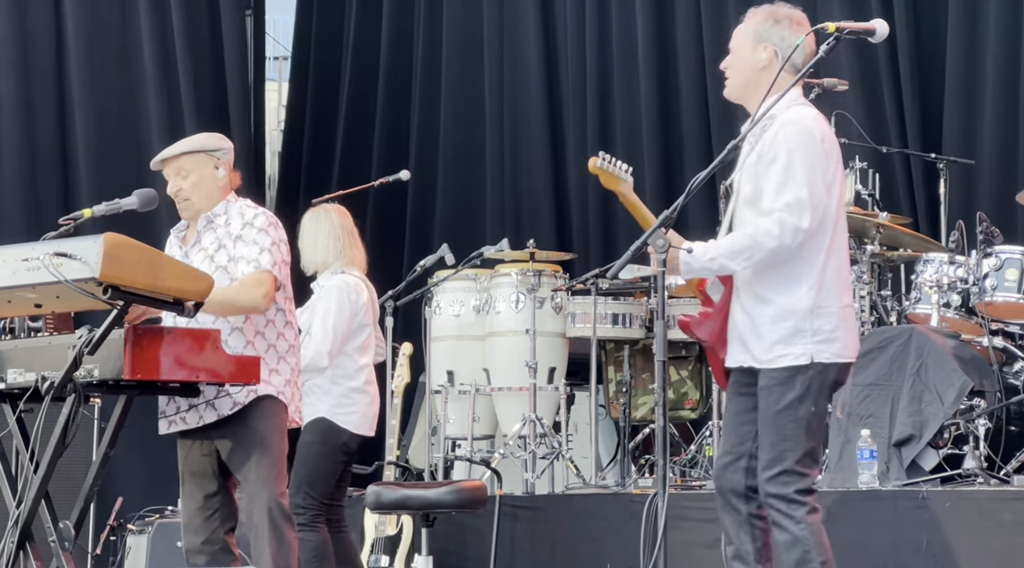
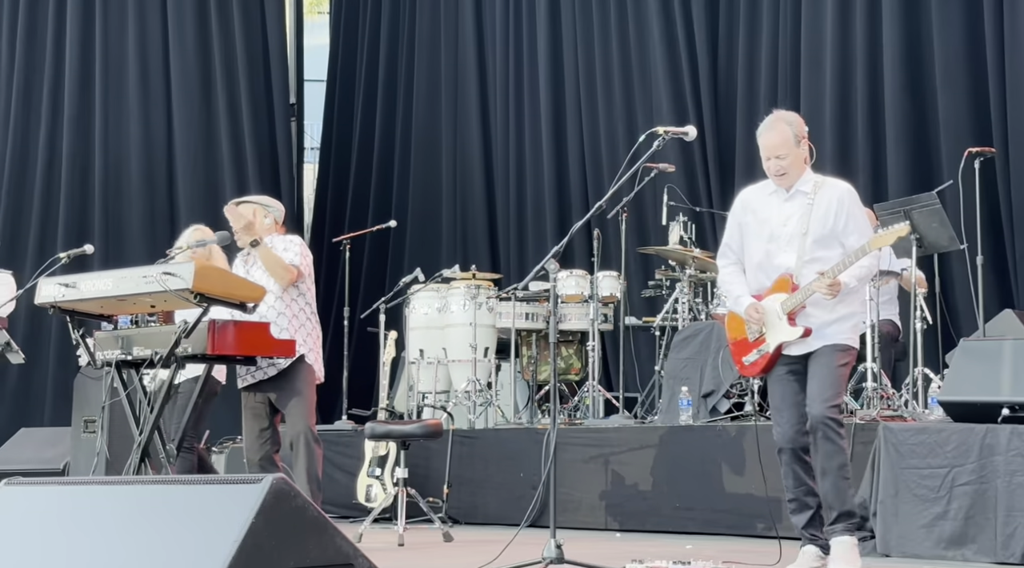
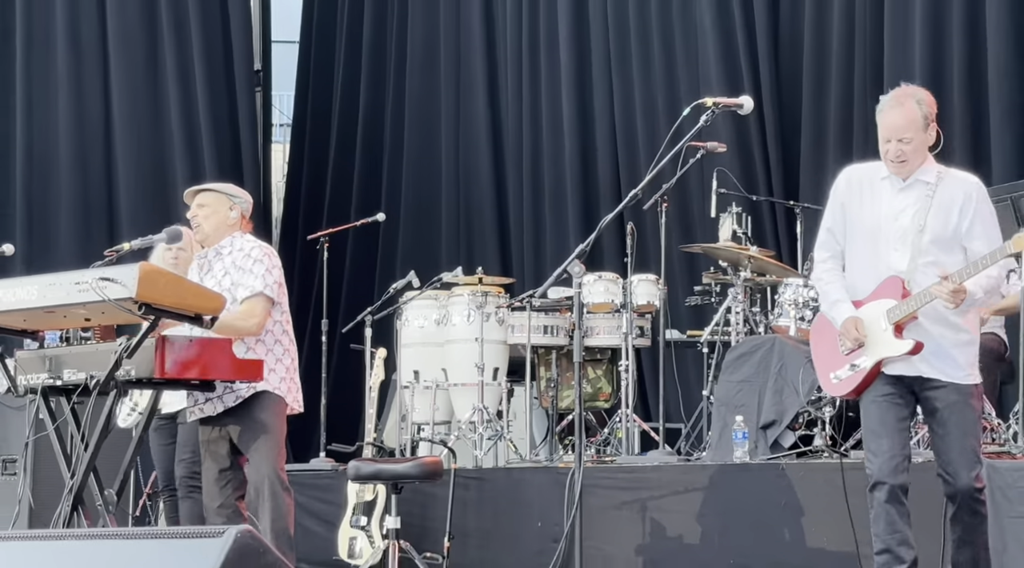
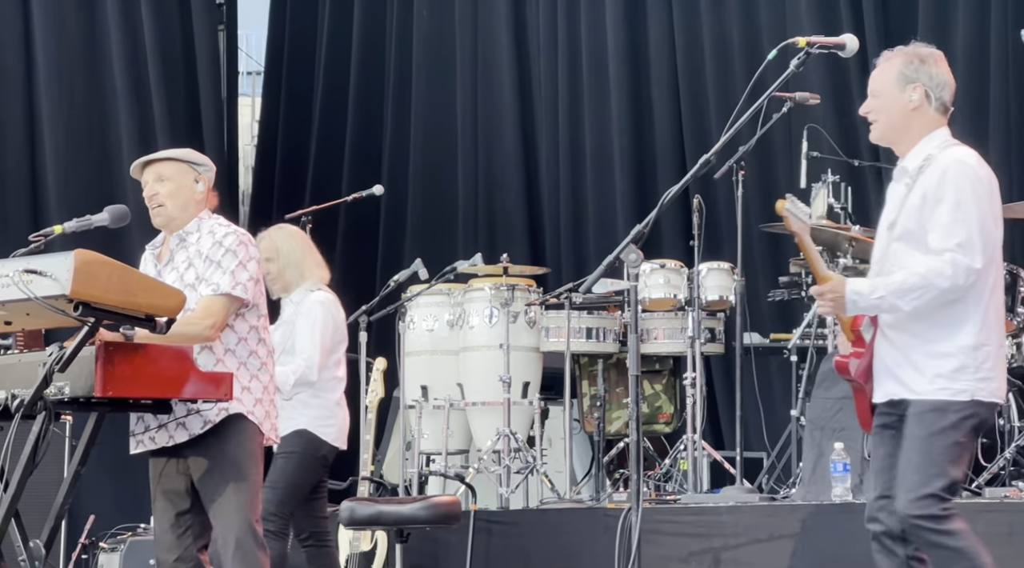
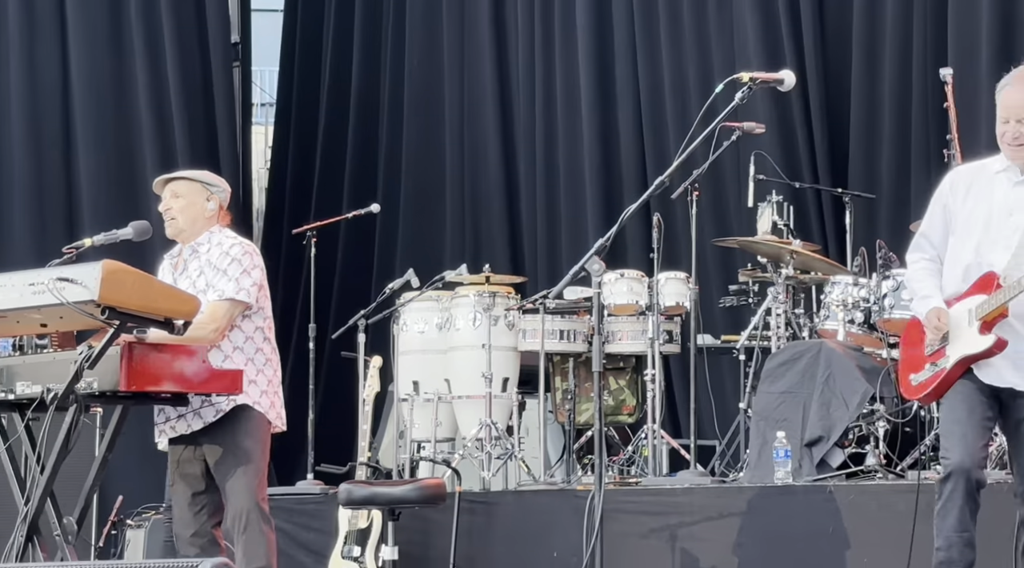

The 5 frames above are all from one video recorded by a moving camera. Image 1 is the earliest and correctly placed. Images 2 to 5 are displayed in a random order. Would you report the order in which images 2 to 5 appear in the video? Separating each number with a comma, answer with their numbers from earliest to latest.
4, 5, 3, 2
